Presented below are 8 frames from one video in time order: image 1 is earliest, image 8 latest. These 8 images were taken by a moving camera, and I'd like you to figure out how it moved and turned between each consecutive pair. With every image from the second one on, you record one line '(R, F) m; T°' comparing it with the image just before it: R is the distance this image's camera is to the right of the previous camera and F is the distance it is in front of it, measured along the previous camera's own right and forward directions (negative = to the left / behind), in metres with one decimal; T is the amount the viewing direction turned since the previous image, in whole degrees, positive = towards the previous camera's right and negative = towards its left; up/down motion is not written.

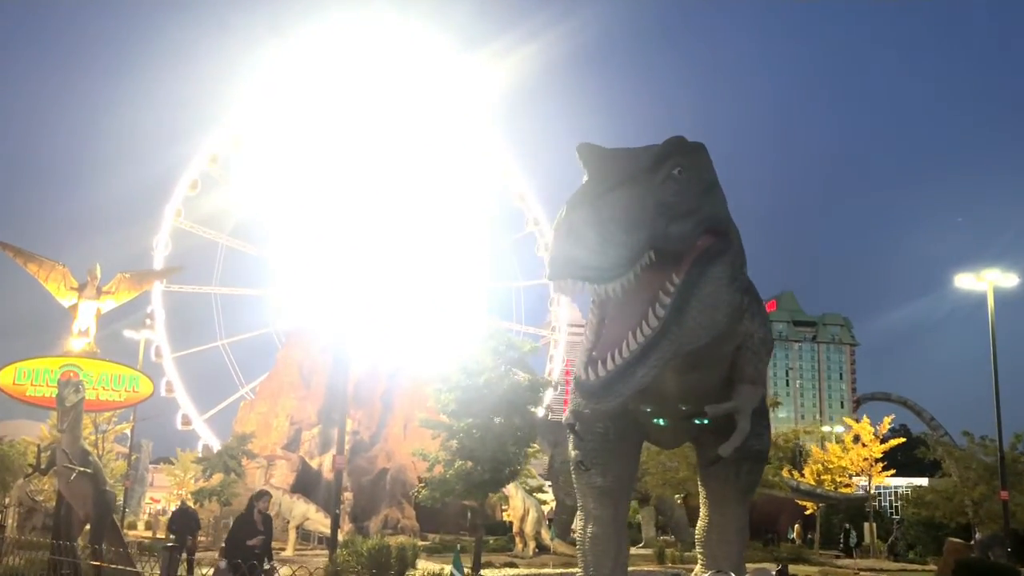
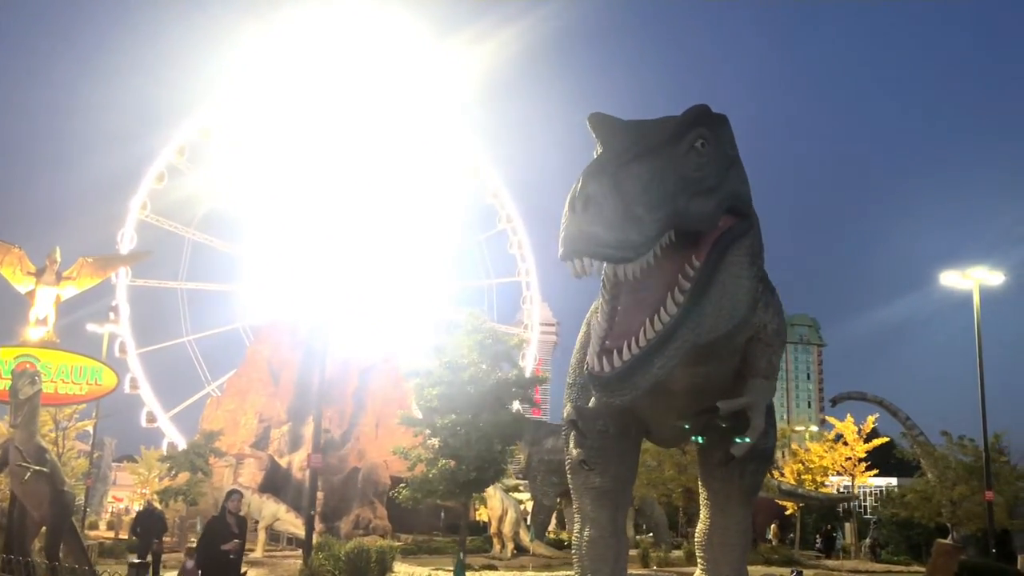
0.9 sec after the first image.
(-0.2, +0.5) m; +2°
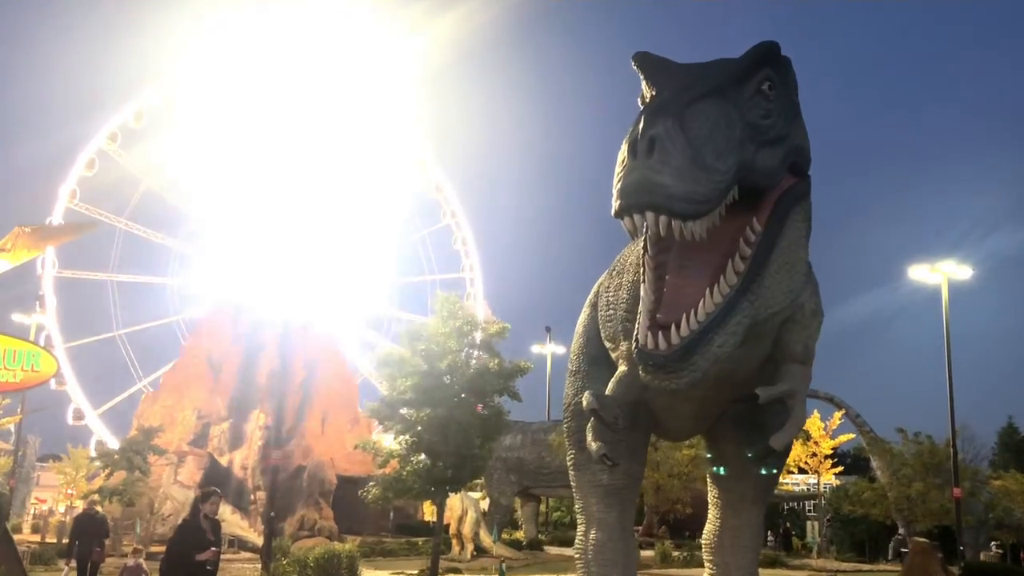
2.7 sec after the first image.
(-0.5, +0.7) m; +4°
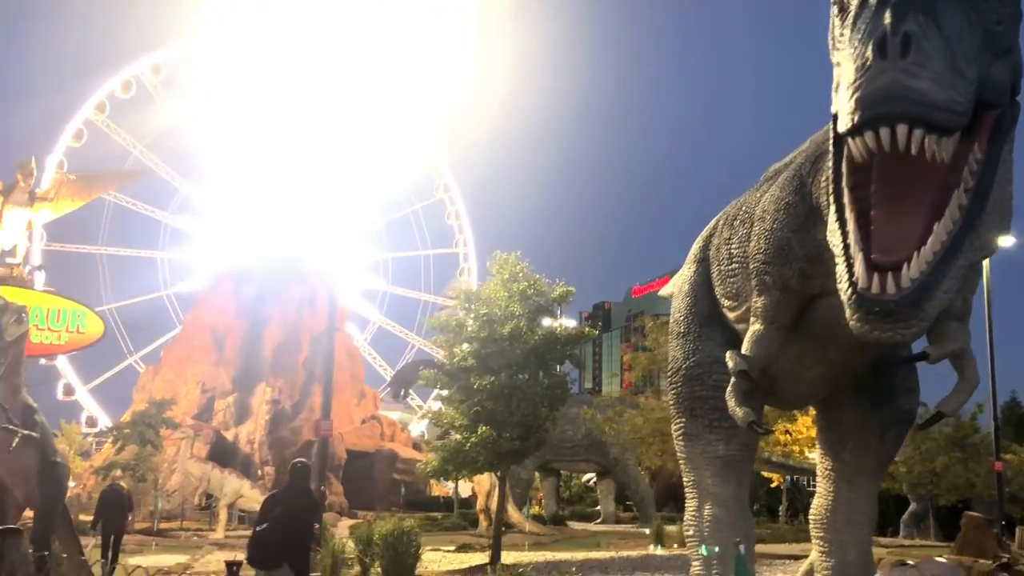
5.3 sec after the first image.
(-0.8, +0.6) m; +1°
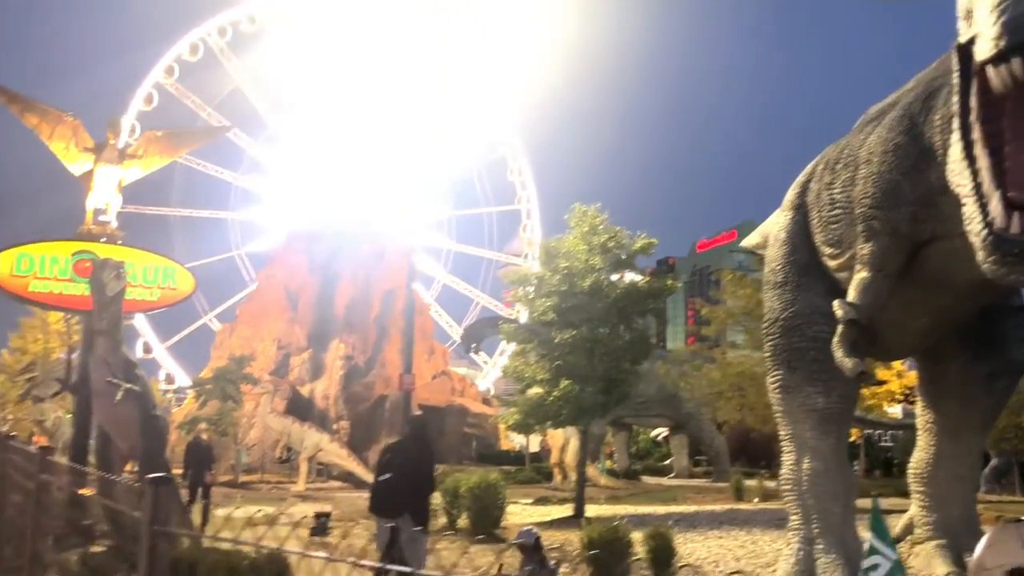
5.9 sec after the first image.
(-0.2, +0.1) m; -4°
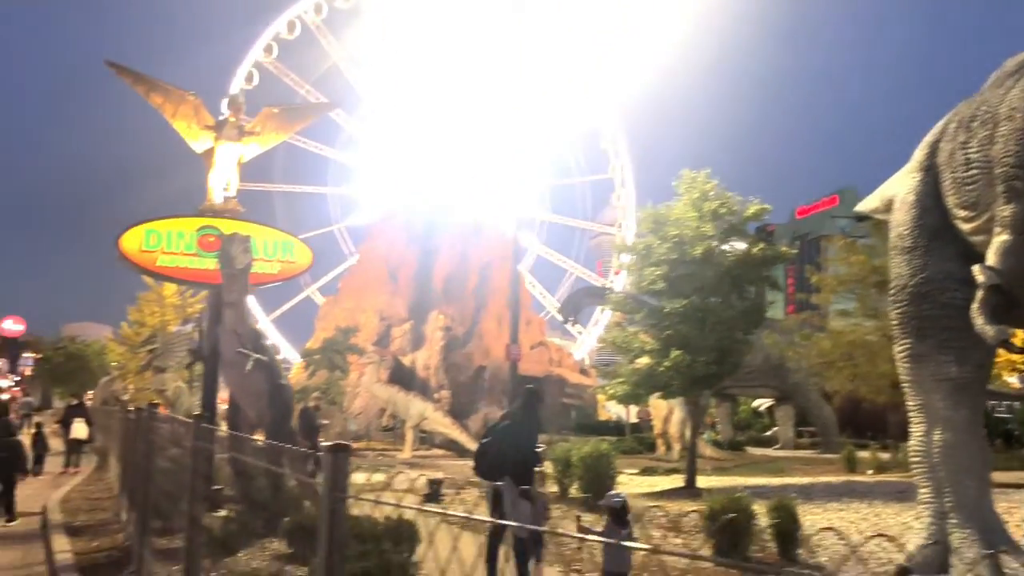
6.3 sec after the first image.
(-0.1, 0.0) m; -6°
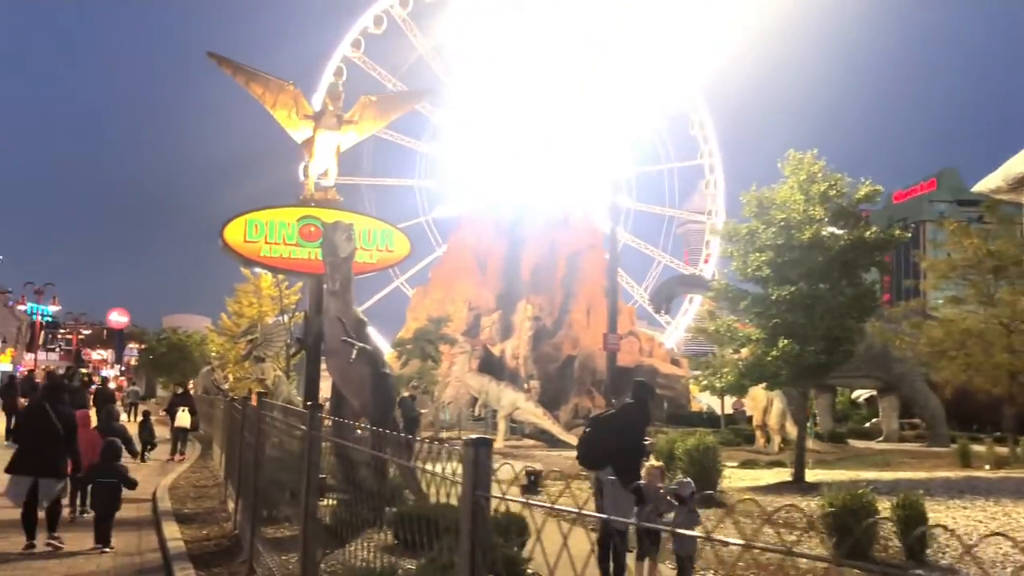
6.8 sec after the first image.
(-0.1, +0.2) m; -6°
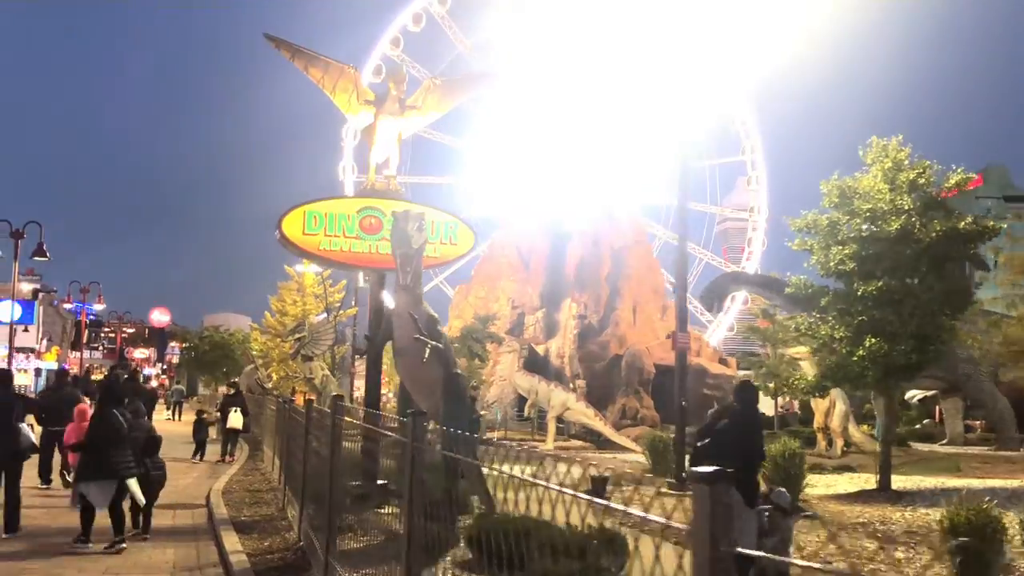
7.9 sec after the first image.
(-0.3, +0.4) m; -2°
